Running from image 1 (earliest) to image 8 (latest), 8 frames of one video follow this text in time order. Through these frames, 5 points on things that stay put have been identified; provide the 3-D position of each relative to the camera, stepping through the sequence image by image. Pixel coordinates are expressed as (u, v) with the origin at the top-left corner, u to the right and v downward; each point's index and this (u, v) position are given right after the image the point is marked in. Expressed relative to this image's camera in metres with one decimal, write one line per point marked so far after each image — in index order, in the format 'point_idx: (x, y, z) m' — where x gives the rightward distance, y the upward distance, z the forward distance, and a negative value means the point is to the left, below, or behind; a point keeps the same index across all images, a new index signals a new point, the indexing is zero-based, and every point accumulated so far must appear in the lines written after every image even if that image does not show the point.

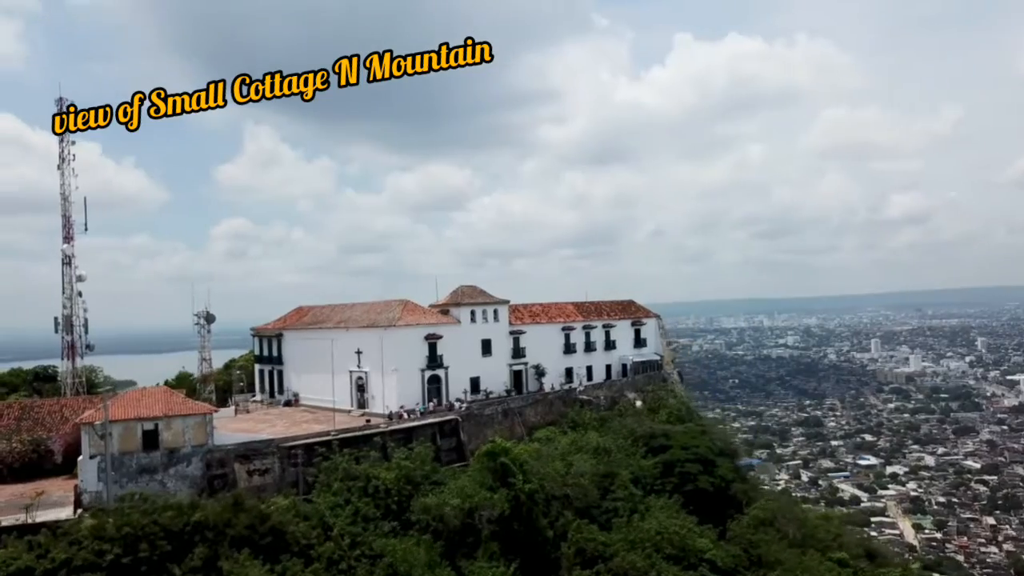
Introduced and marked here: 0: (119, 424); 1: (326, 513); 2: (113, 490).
0: (-9.2, -3.2, +19.3) m
1: (-4.4, -5.2, +19.1) m
2: (-9.3, -4.7, +19.3) m
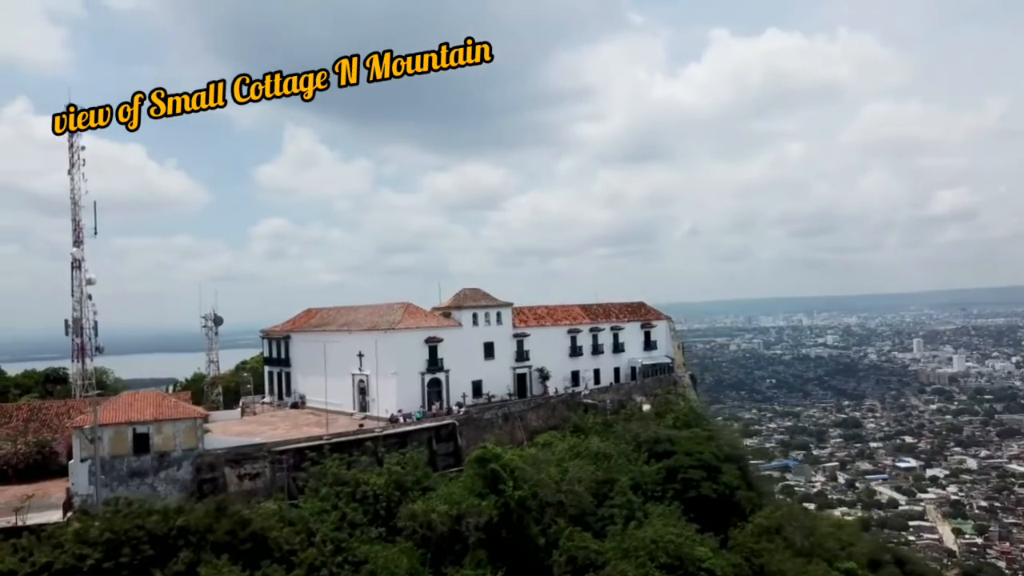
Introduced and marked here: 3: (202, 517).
0: (-9.5, -3.3, +19.5) m
1: (-4.7, -5.3, +19.0) m
2: (-9.6, -4.8, +19.4) m
3: (-6.7, -5.0, +17.9) m
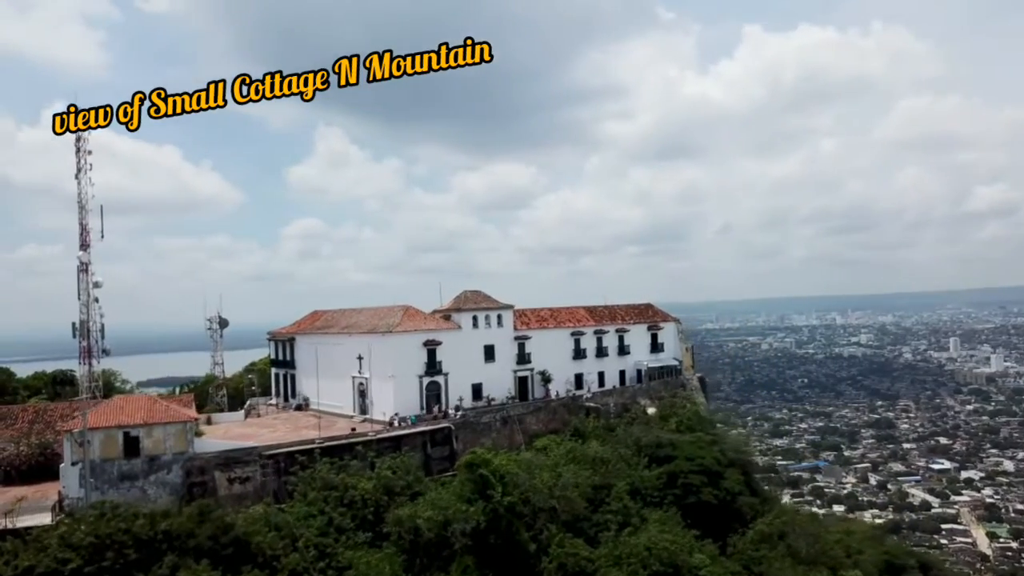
0: (-9.8, -3.4, +19.6) m
1: (-5.1, -5.4, +19.0) m
2: (-9.9, -4.9, +19.6) m
3: (-7.1, -5.1, +18.0) m
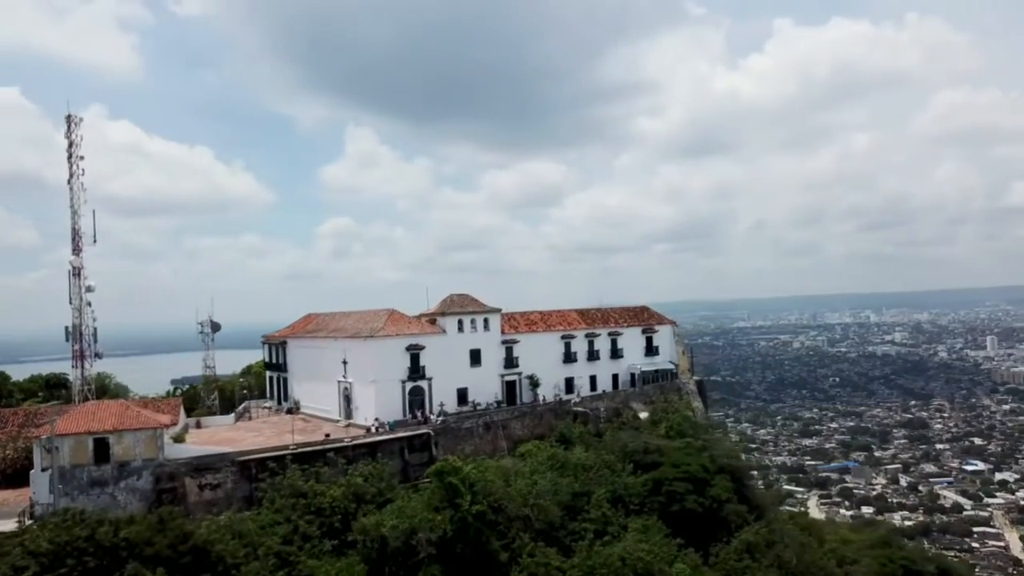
0: (-10.6, -3.6, +19.7) m
1: (-5.9, -5.6, +18.9) m
2: (-10.7, -5.1, +19.6) m
3: (-7.9, -5.2, +17.9) m
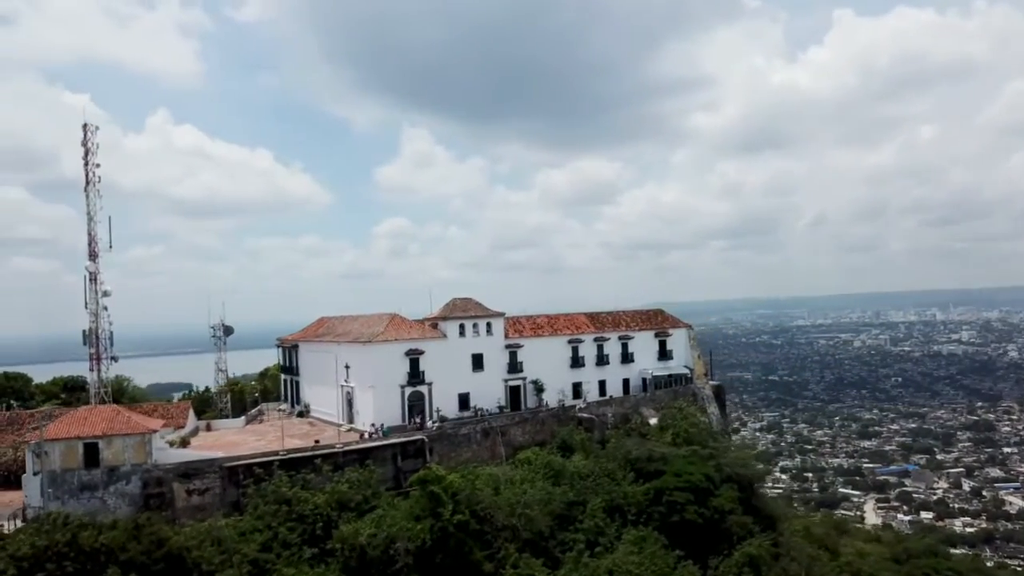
0: (-11.0, -3.8, +20.0) m
1: (-6.4, -5.8, +19.0) m
2: (-11.1, -5.3, +20.0) m
3: (-8.5, -5.4, +18.1) m
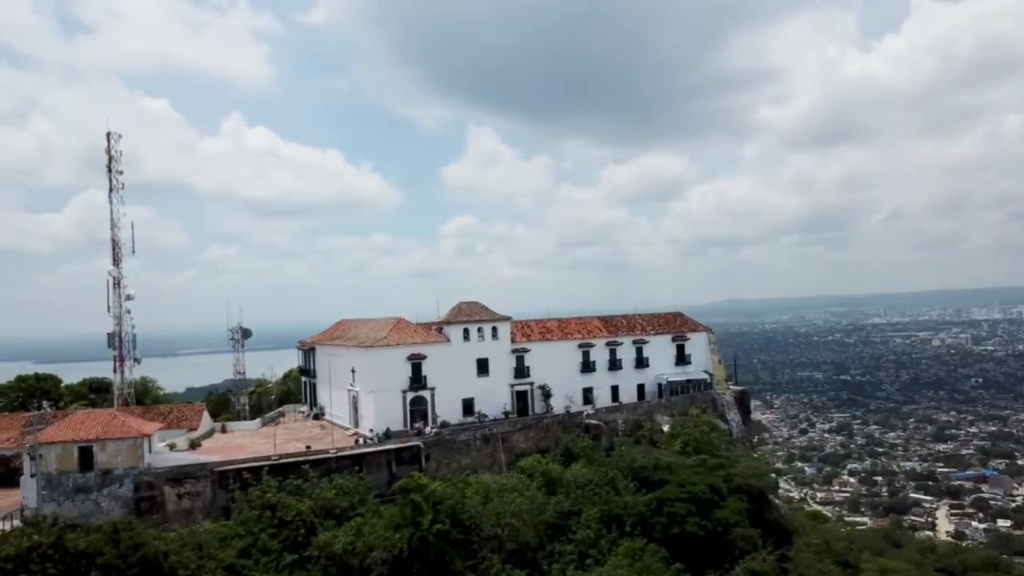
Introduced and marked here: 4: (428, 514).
0: (-11.5, -3.9, +20.5) m
1: (-6.9, -5.9, +19.1) m
2: (-11.5, -5.5, +20.5) m
3: (-9.0, -5.6, +18.5) m
4: (-2.0, -5.4, +19.8) m
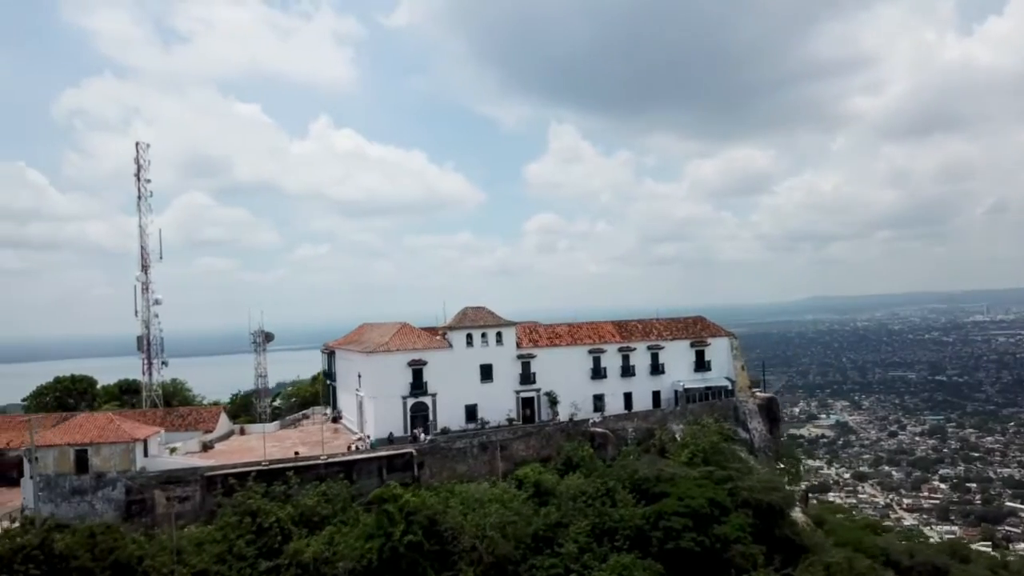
0: (-11.9, -4.2, +21.3) m
1: (-7.5, -6.1, +19.4) m
2: (-12.0, -5.7, +21.3) m
3: (-9.8, -5.8, +19.0) m
4: (-2.6, -5.6, +19.6) m
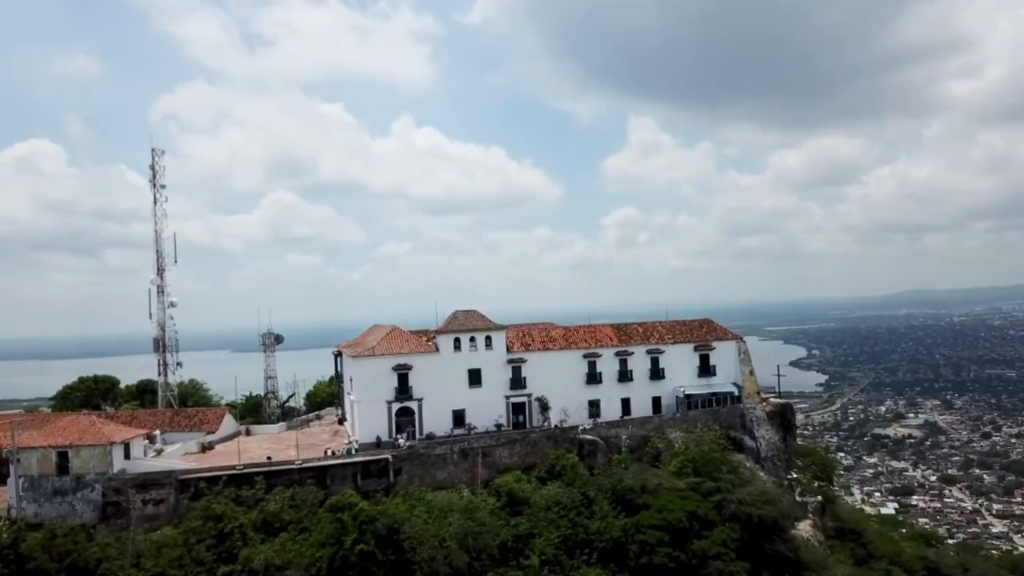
0: (-12.8, -4.4, +22.0) m
1: (-8.6, -6.3, +19.7) m
2: (-12.9, -5.9, +22.0) m
3: (-10.9, -6.0, +19.5) m
4: (-3.7, -5.8, +19.4) m
